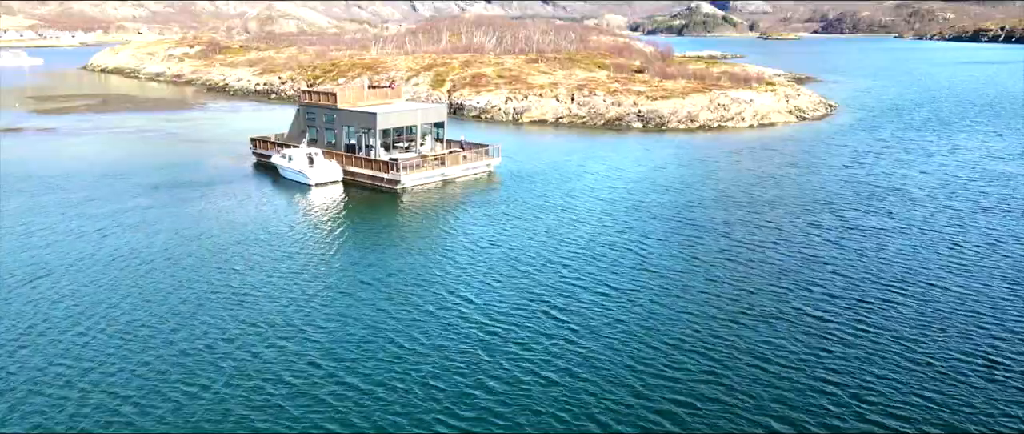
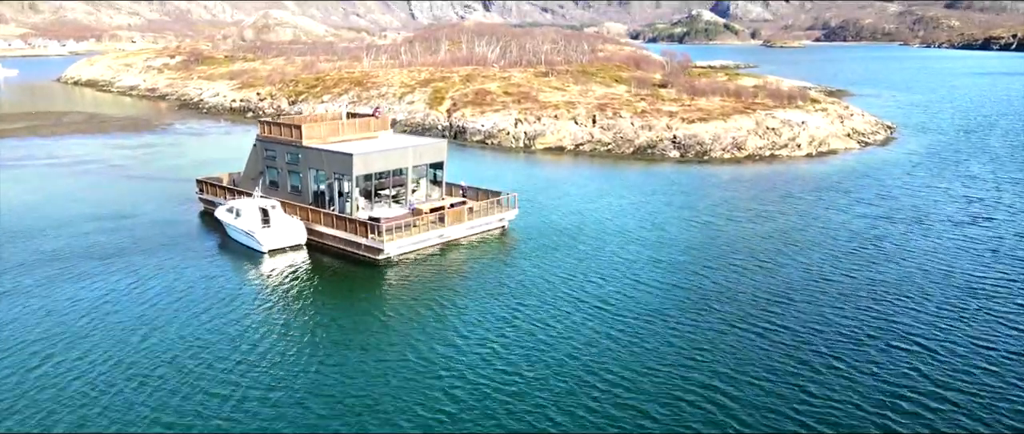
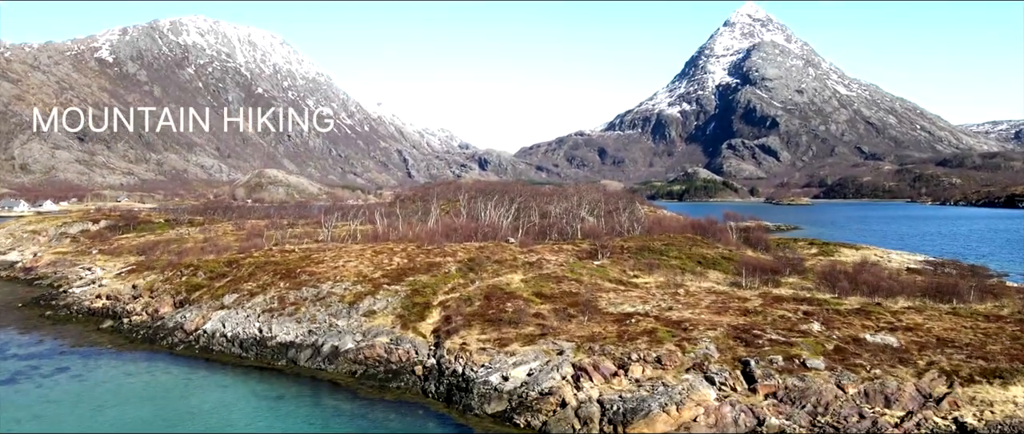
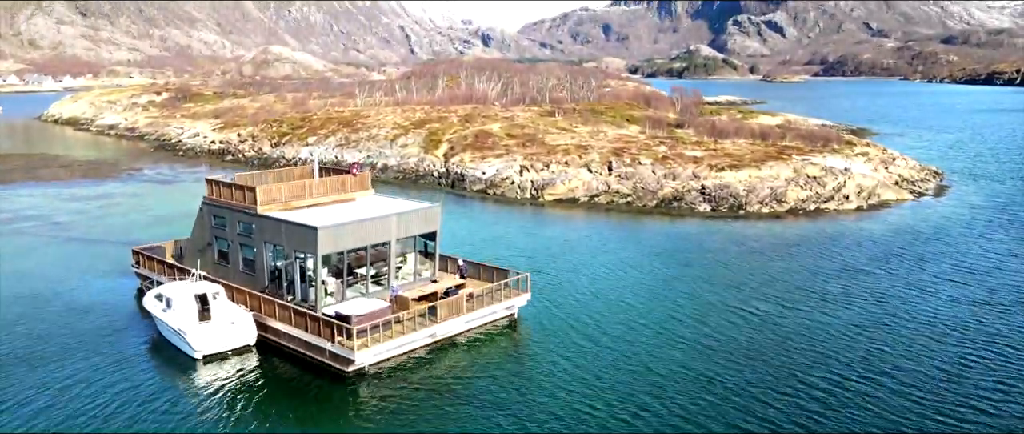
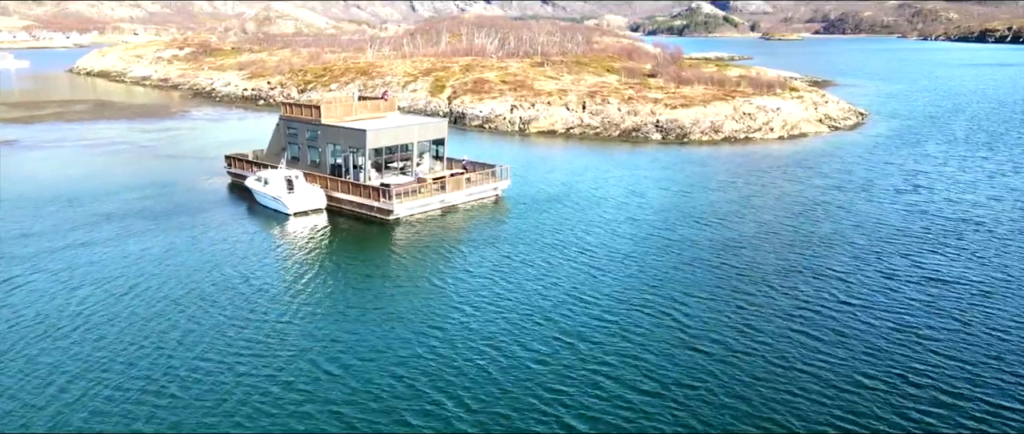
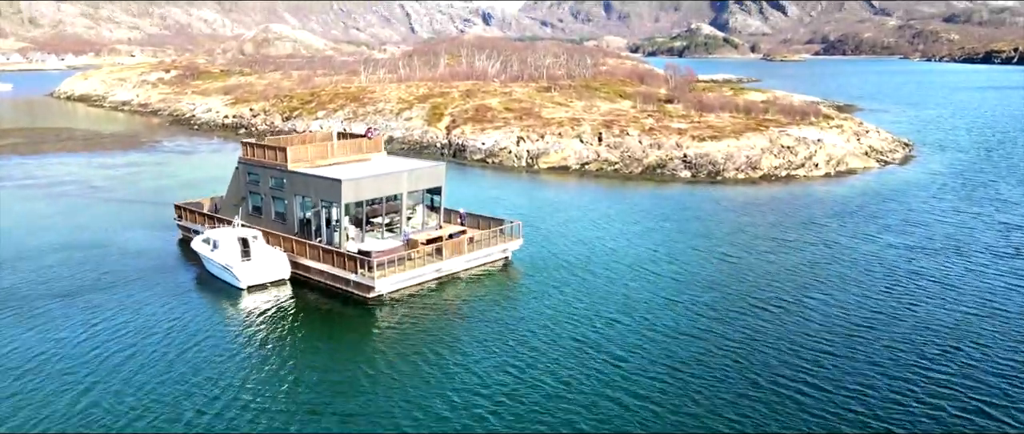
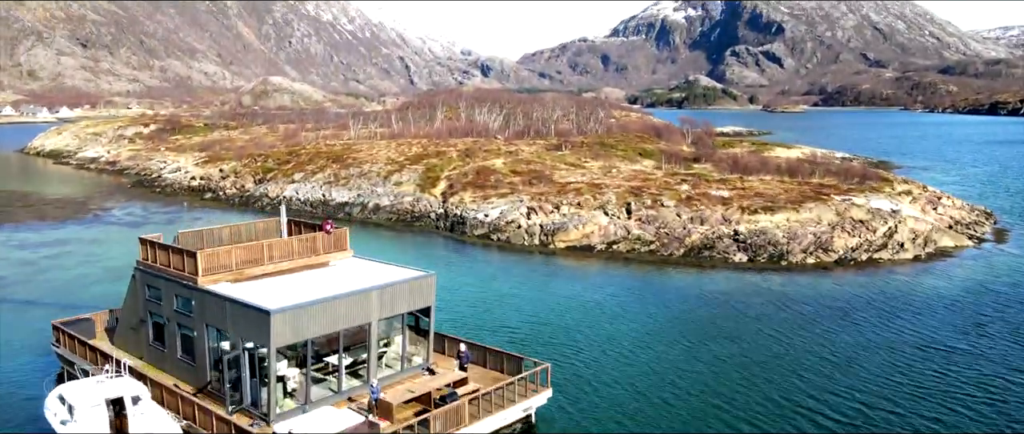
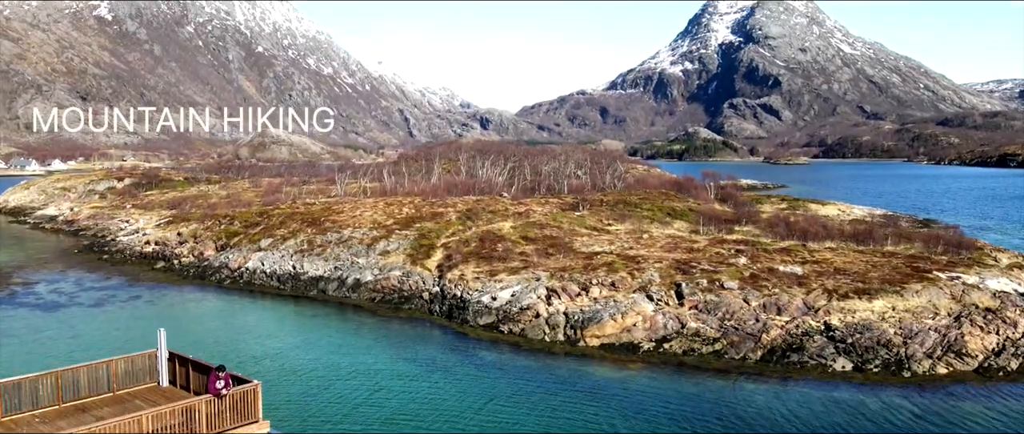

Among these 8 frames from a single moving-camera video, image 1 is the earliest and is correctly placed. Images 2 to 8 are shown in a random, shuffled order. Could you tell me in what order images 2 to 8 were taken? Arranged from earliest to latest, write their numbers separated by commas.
5, 2, 6, 4, 7, 8, 3
